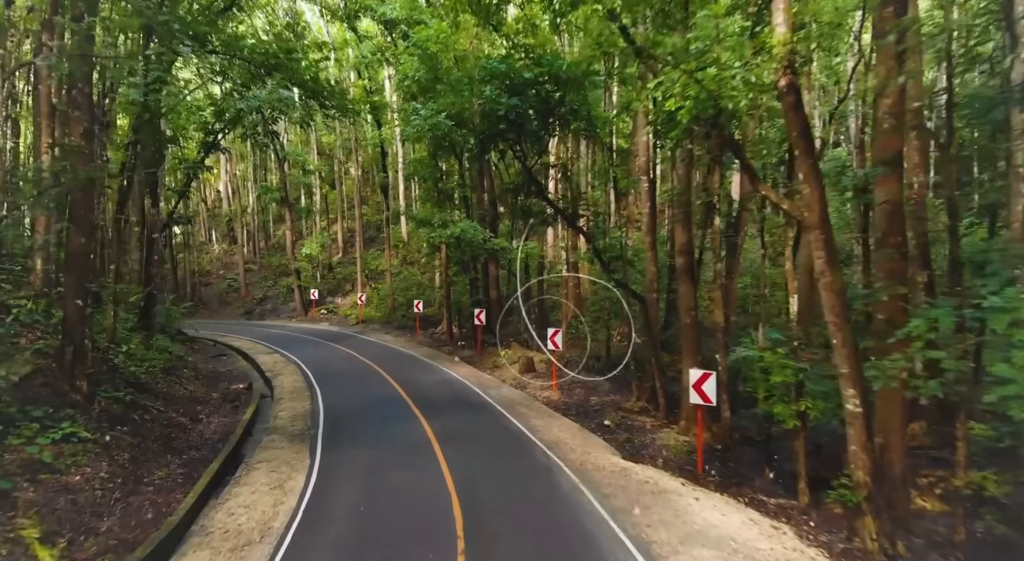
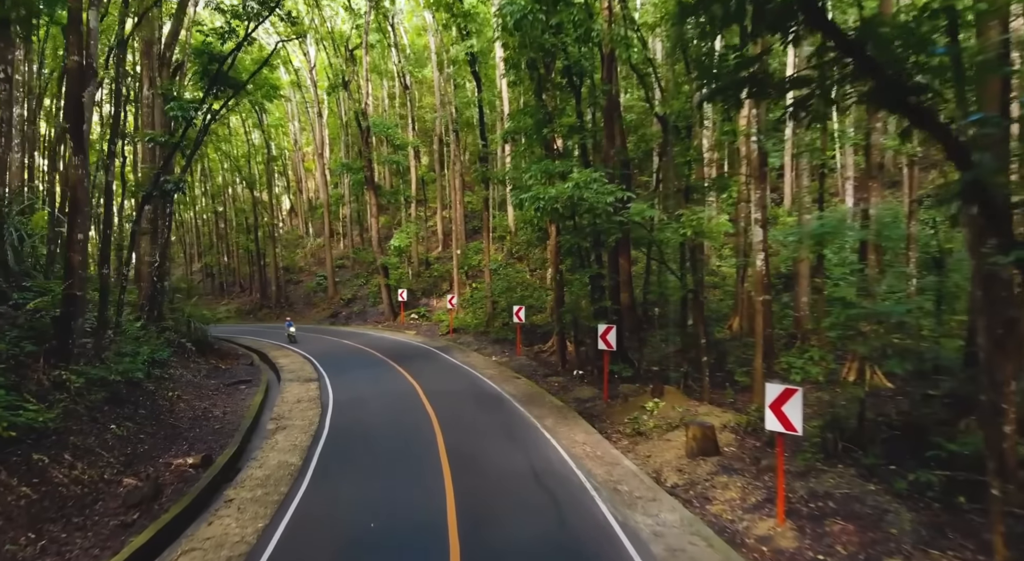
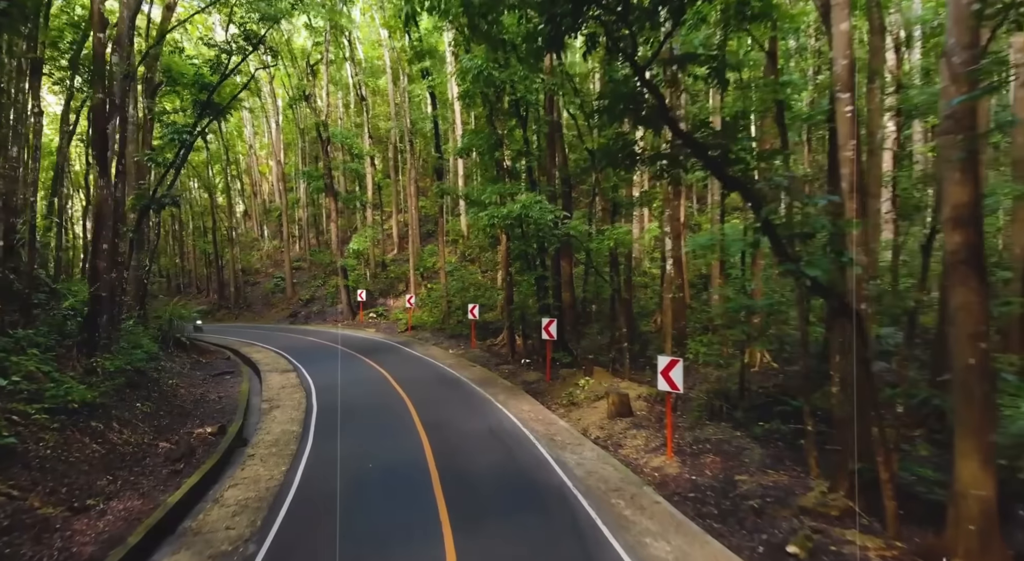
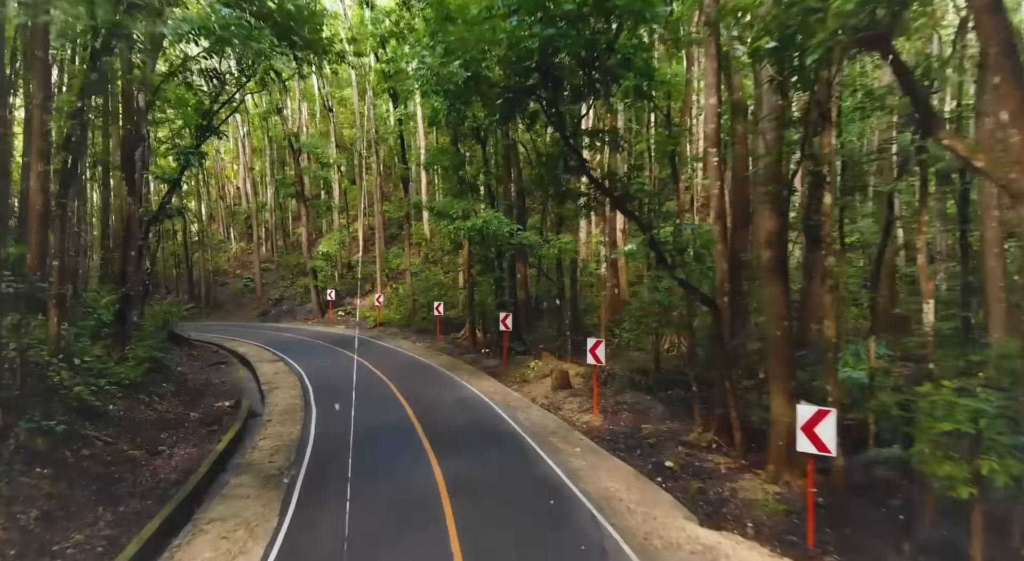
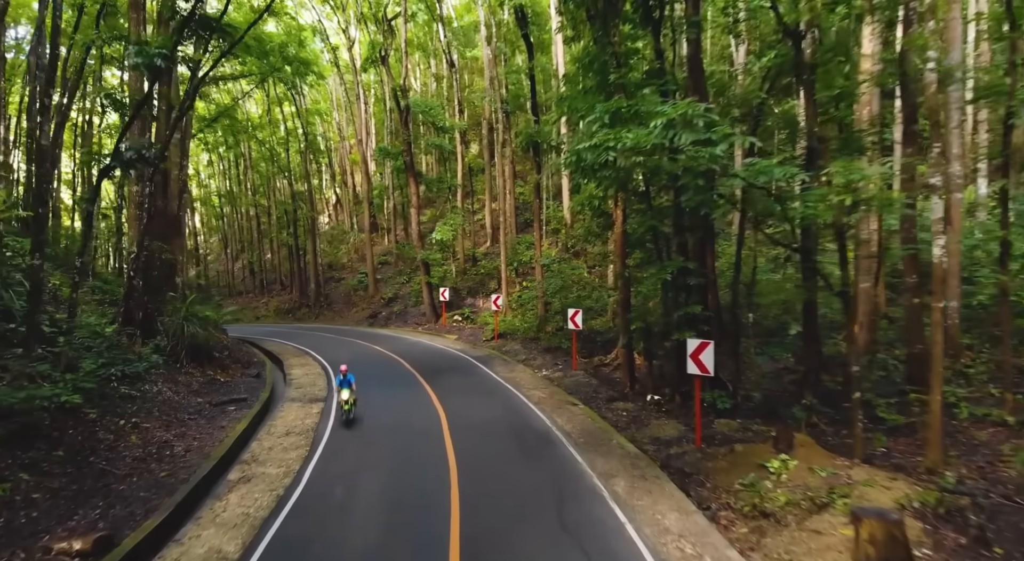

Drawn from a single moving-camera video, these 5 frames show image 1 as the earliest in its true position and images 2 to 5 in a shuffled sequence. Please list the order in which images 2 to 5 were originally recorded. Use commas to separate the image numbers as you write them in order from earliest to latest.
4, 3, 2, 5
